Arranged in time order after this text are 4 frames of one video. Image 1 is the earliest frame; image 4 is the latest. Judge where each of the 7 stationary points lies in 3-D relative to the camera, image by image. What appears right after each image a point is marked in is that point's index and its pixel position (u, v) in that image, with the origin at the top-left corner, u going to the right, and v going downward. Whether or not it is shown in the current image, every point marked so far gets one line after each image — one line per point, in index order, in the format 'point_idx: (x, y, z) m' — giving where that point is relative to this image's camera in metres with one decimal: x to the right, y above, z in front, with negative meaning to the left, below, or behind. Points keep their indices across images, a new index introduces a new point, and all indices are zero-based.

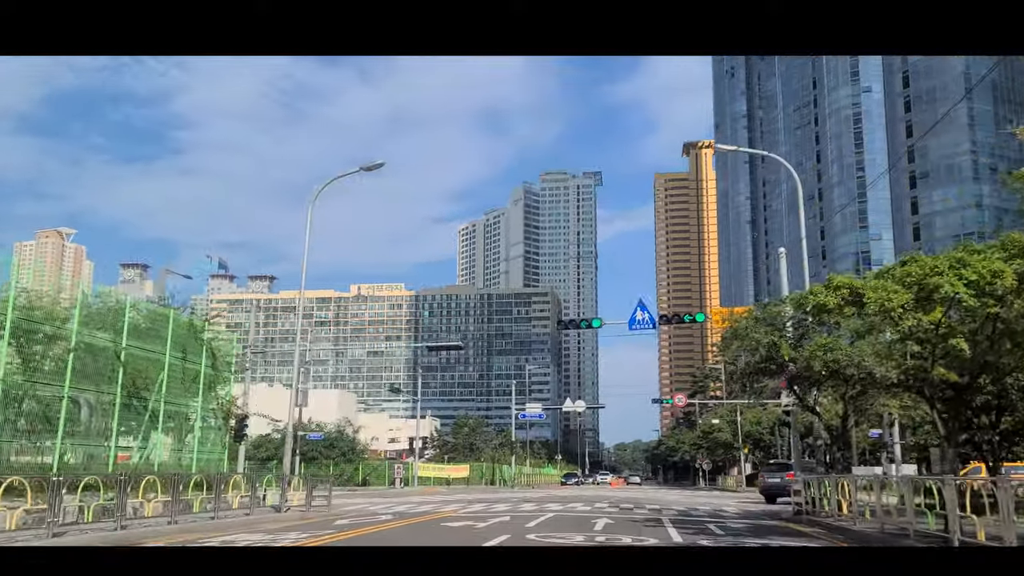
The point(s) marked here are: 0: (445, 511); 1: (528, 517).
0: (-1.6, -4.9, +19.1) m
1: (+0.4, -4.6, +17.3) m
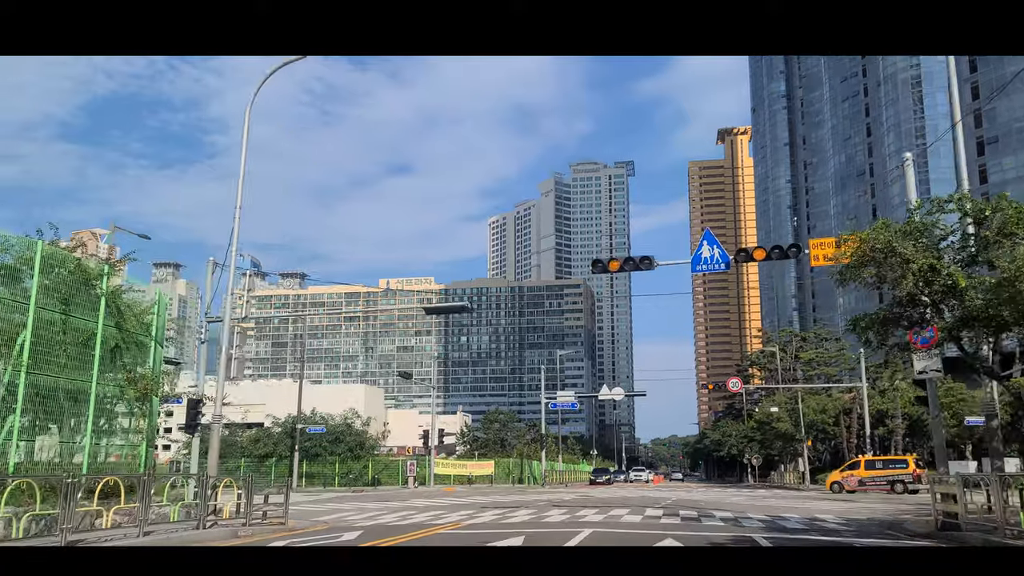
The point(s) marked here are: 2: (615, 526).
0: (-0.9, -4.5, +17.3) m
1: (+0.9, -4.1, +15.4) m
2: (+1.8, -4.2, +15.8) m
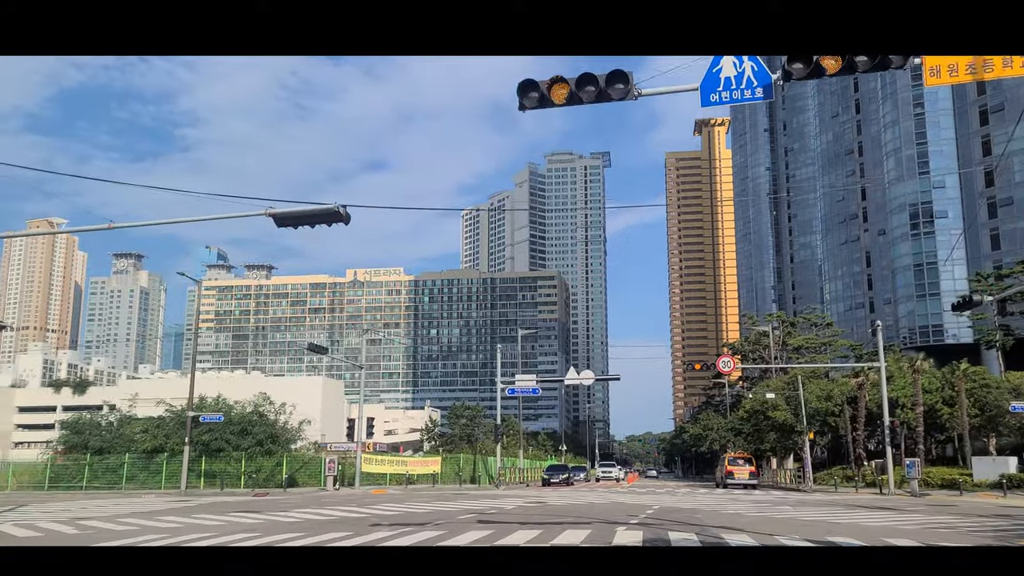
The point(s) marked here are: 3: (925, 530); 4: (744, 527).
0: (-1.7, -4.0, +15.0) m
1: (+0.2, -3.6, +13.2) m
2: (+1.1, -3.7, +13.6) m
3: (+6.6, -3.9, +14.1) m
4: (+3.8, -3.8, +13.9) m
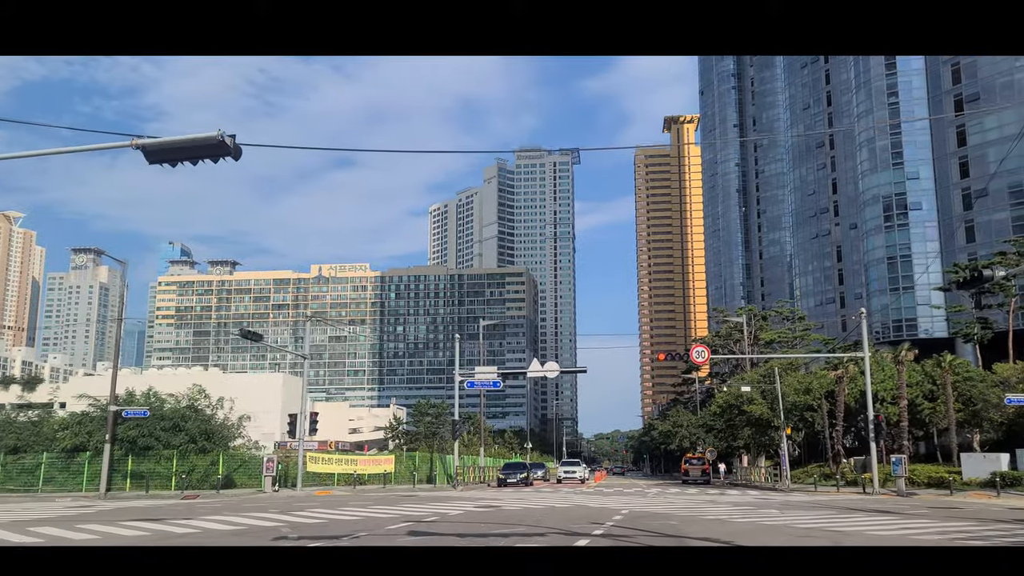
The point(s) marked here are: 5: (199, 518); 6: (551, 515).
0: (-2.4, -3.8, +14.1) m
1: (-0.4, -3.4, +12.3) m
2: (+0.5, -3.5, +12.8) m
3: (+6.0, -3.7, +13.5) m
4: (+3.2, -3.6, +13.2) m
5: (-5.7, -4.4, +17.0) m
6: (+0.8, -4.4, +17.6) m
